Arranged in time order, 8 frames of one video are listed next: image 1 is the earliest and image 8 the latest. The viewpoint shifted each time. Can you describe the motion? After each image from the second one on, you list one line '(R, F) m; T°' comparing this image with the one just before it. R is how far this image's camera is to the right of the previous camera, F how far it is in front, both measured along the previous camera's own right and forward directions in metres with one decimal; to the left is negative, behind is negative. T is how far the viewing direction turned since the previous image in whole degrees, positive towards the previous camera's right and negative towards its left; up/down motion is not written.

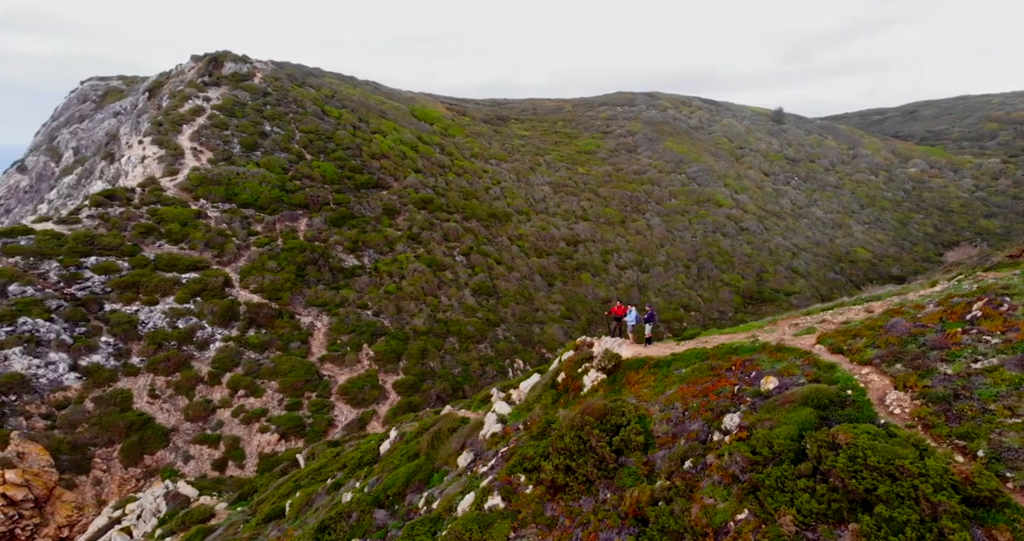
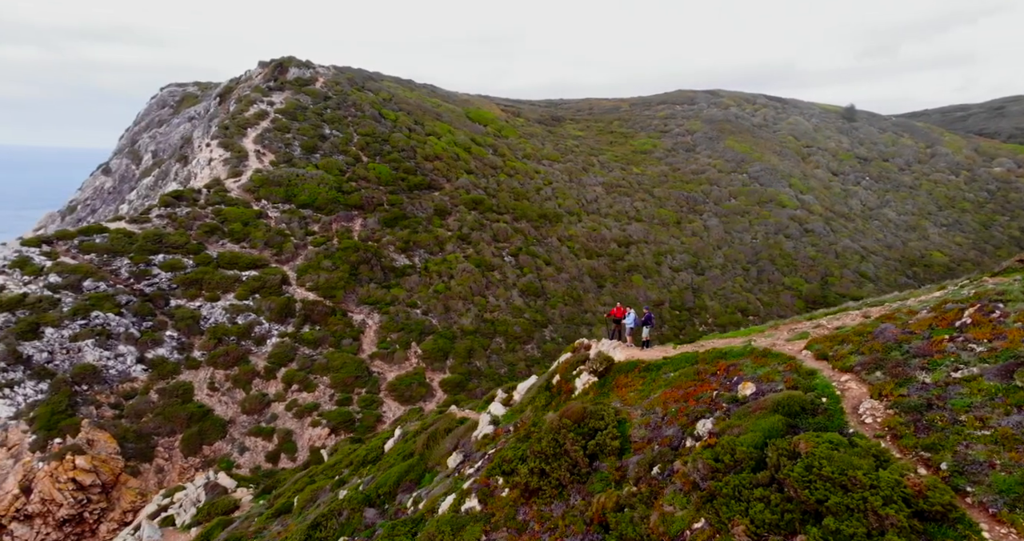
(+1.2, 0.0) m; -5°
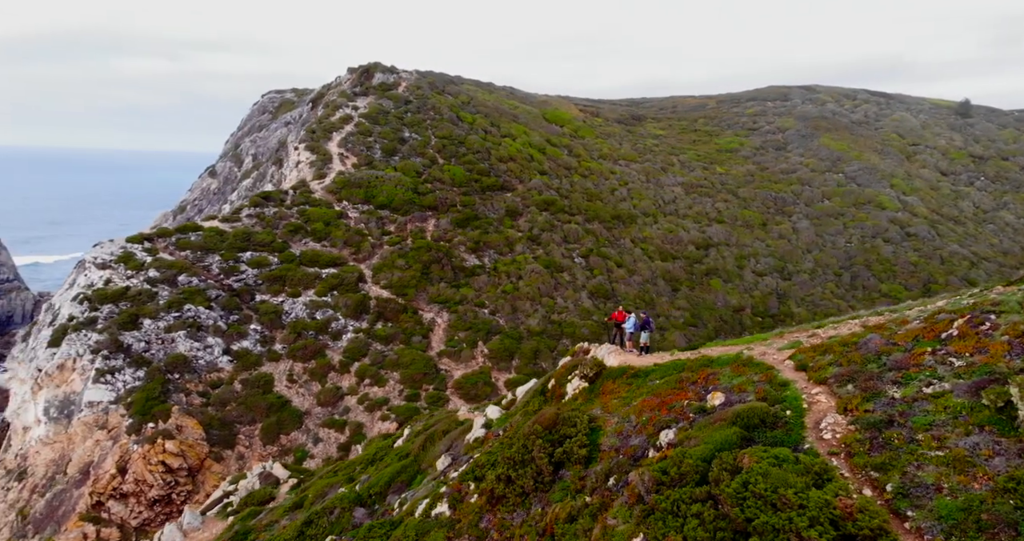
(+1.6, +0.1) m; -8°
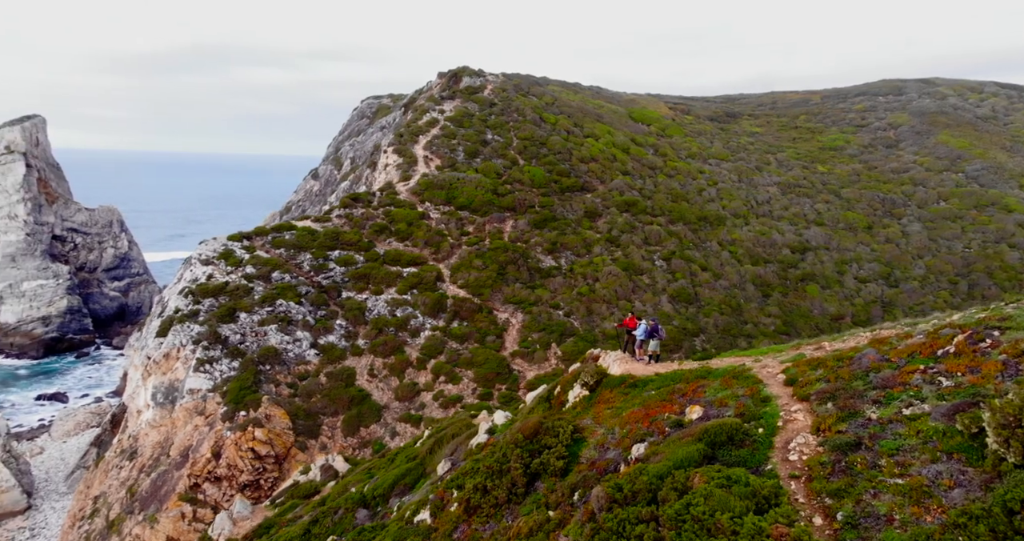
(+1.5, +0.3) m; -8°
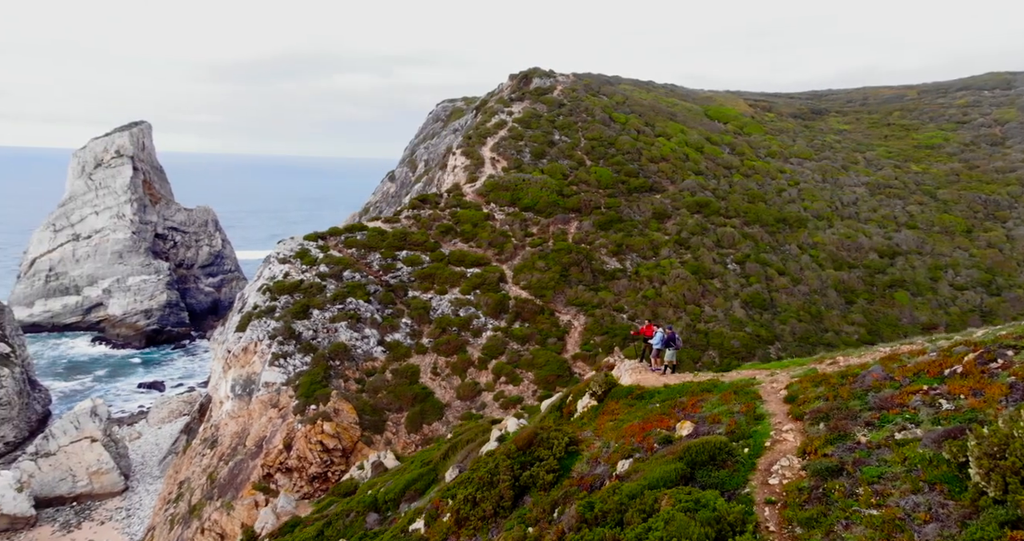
(+1.1, +0.3) m; -7°
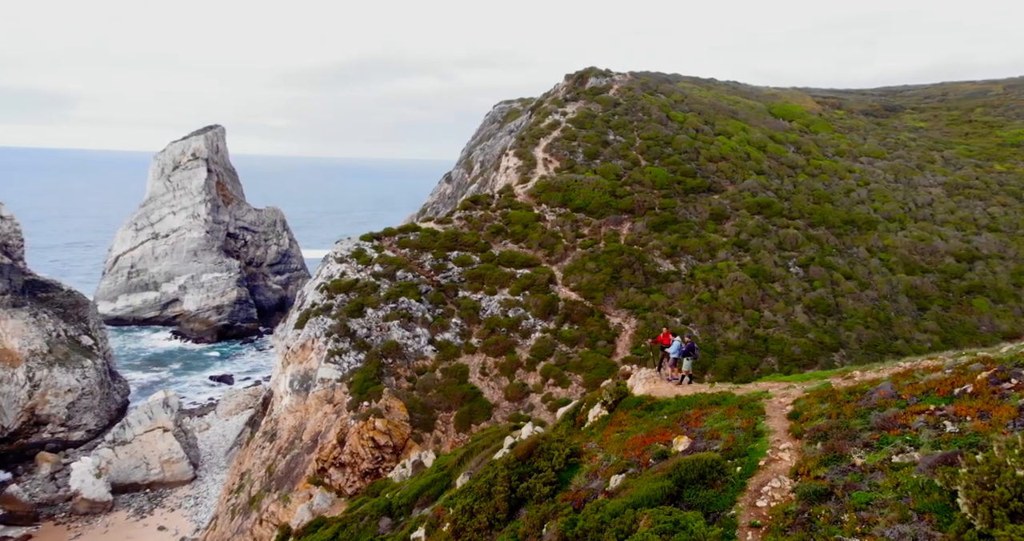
(+0.8, +0.3) m; -5°
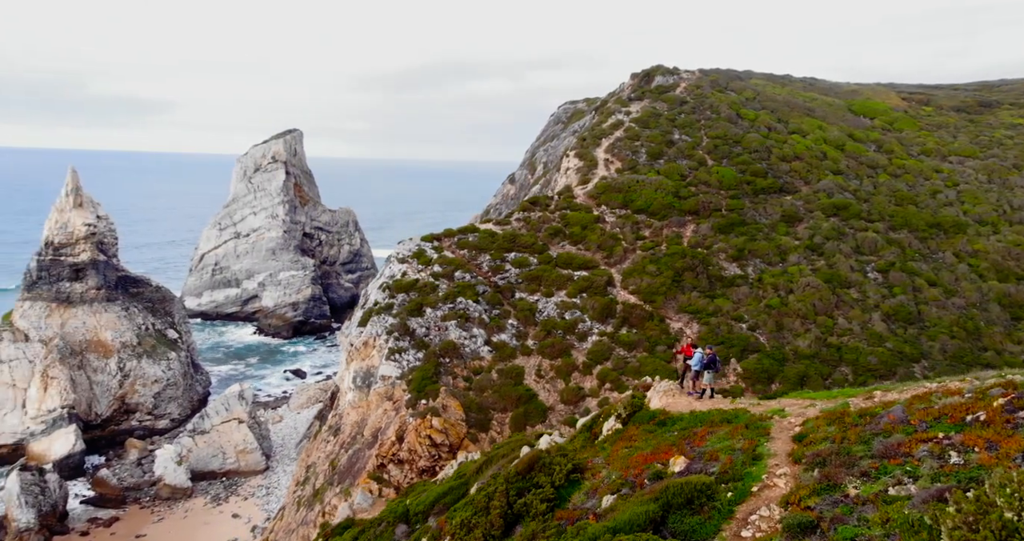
(+0.8, +0.3) m; -6°
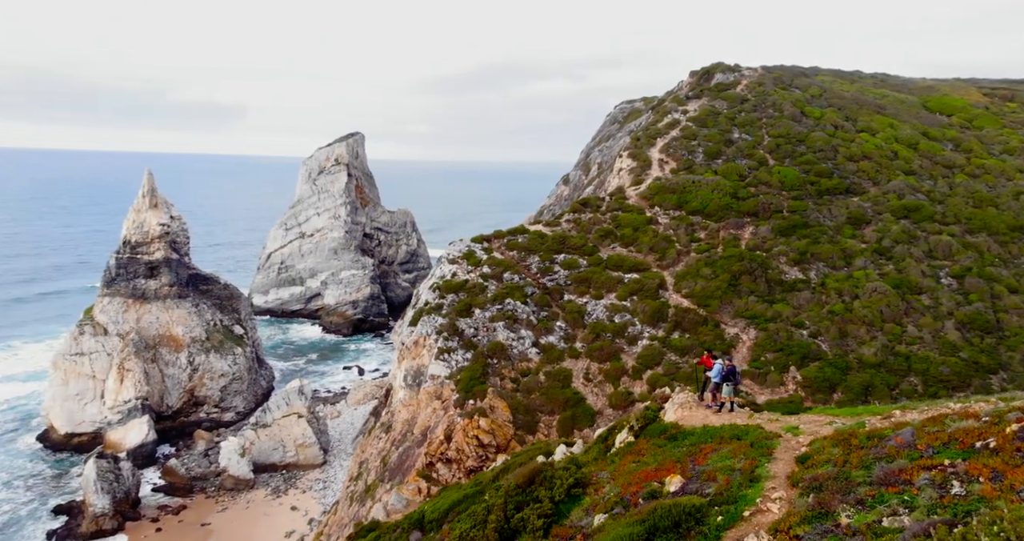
(+0.7, +0.4) m; -5°
